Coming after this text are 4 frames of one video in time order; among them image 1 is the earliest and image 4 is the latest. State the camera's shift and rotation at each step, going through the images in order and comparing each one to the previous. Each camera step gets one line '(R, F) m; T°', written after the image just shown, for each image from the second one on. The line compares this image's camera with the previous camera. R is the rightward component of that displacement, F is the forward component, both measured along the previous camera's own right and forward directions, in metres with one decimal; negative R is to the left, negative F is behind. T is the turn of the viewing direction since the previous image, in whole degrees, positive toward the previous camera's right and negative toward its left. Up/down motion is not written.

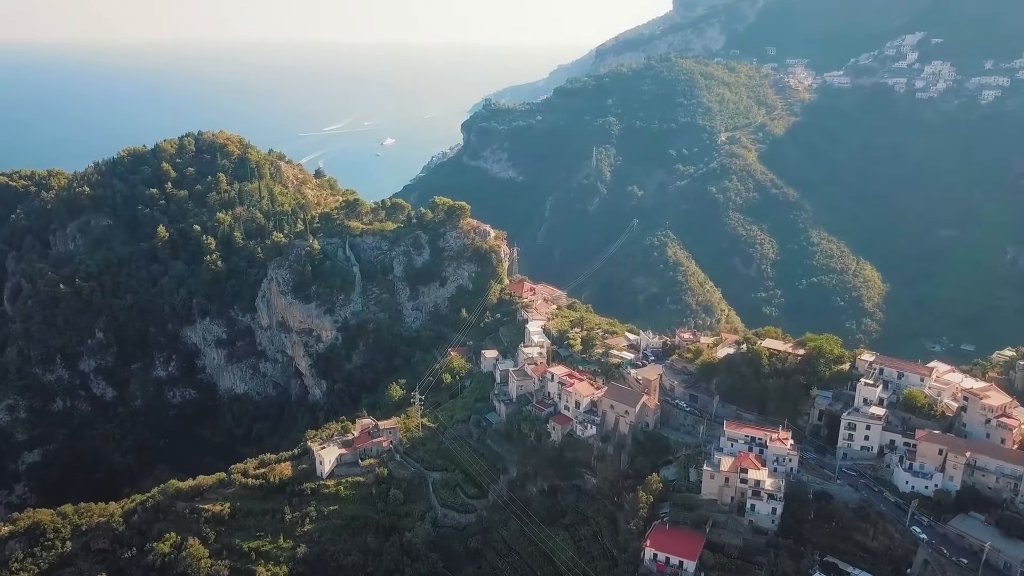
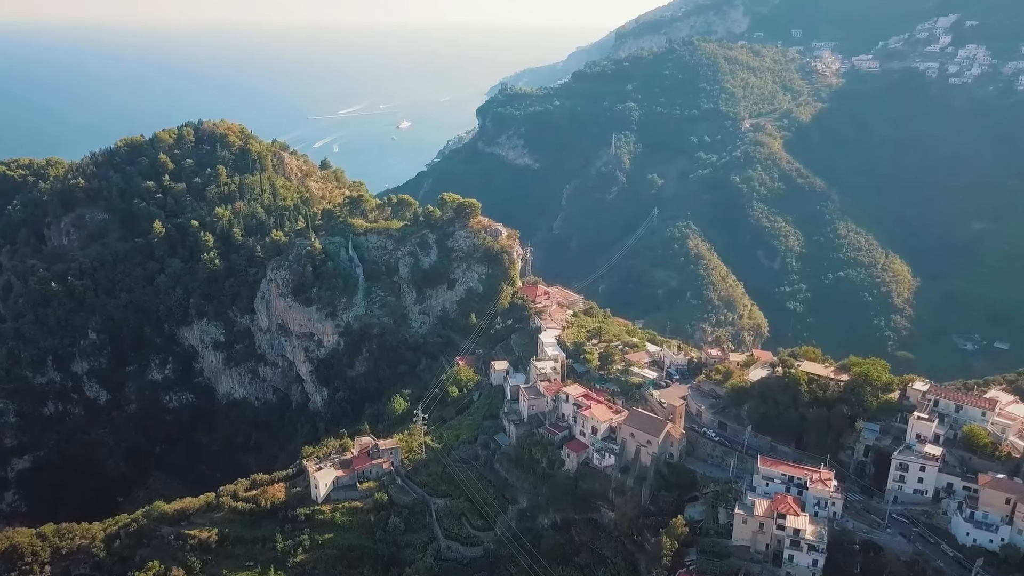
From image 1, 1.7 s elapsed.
(+0.2, +3.0) m; -1°
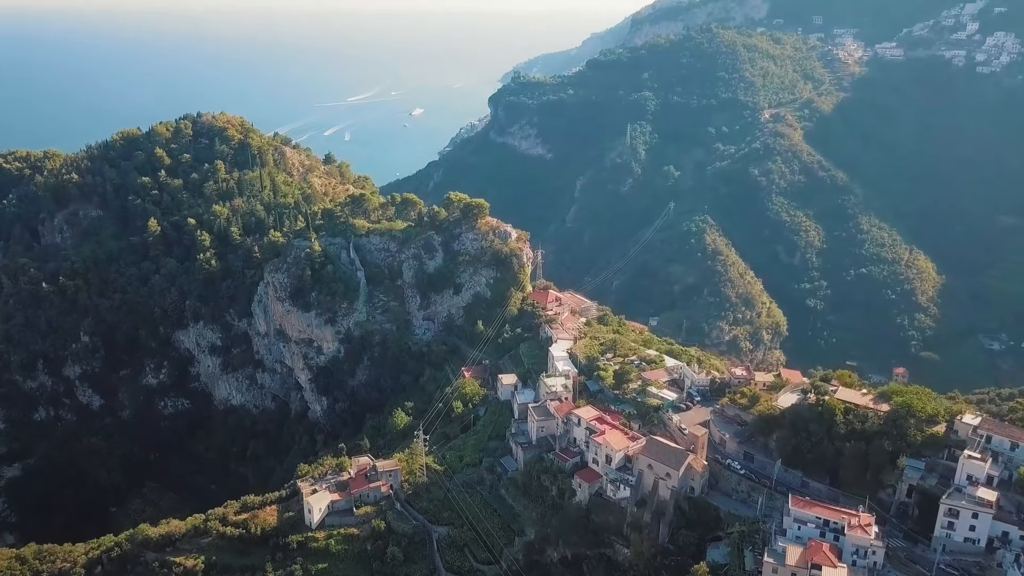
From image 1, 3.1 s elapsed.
(+0.2, +2.4) m; -1°
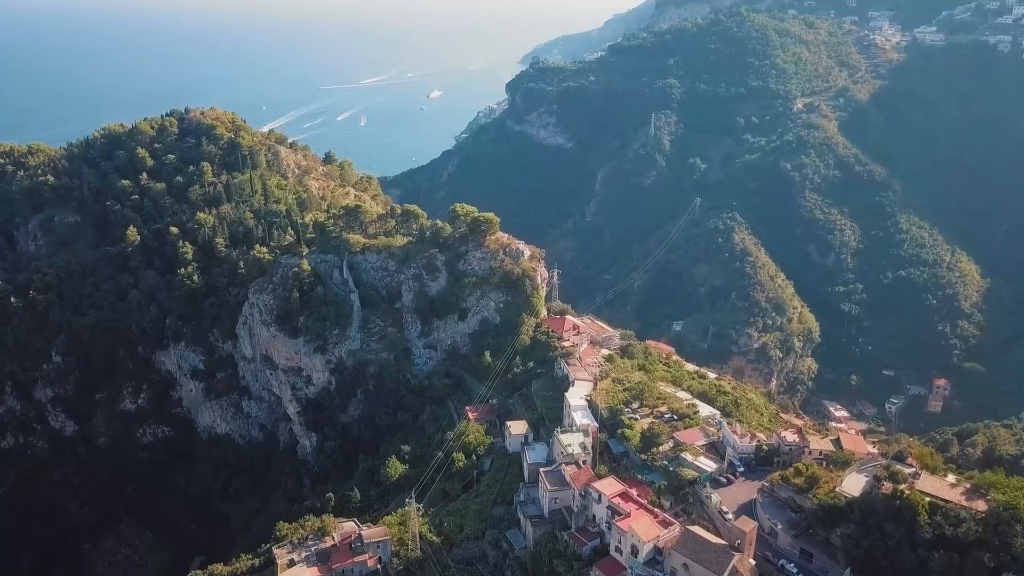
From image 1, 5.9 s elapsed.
(+0.3, +4.8) m; -1°
